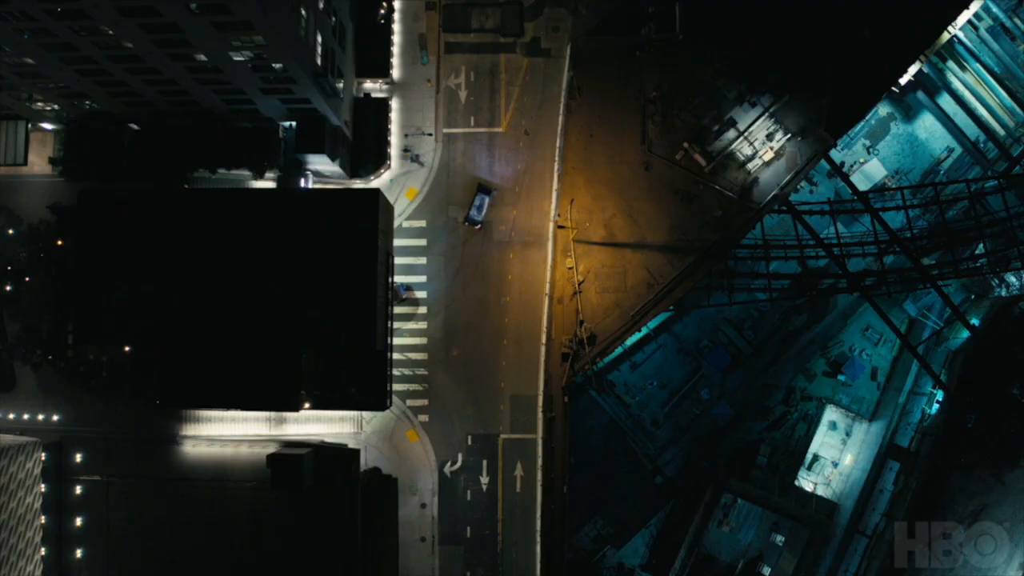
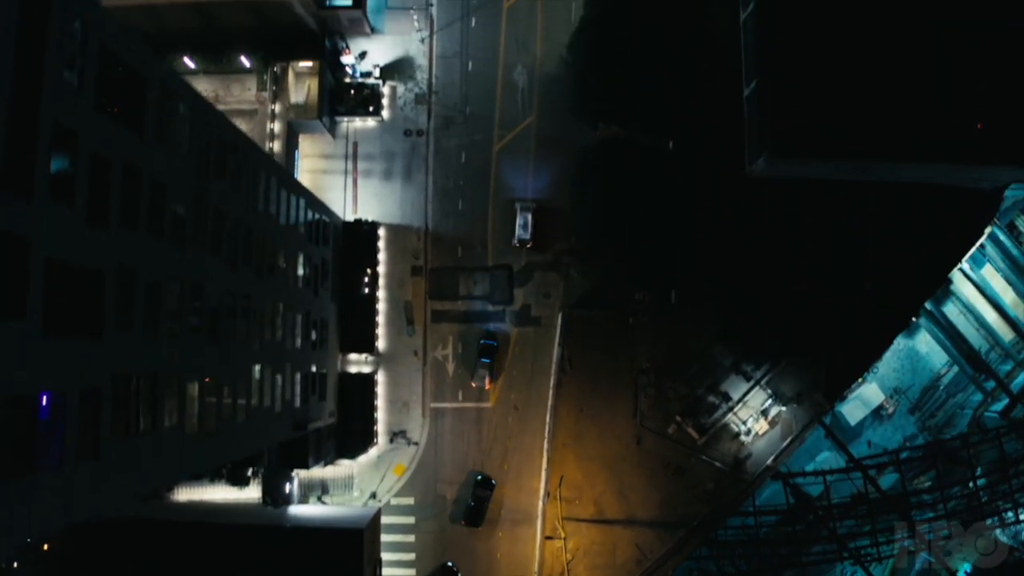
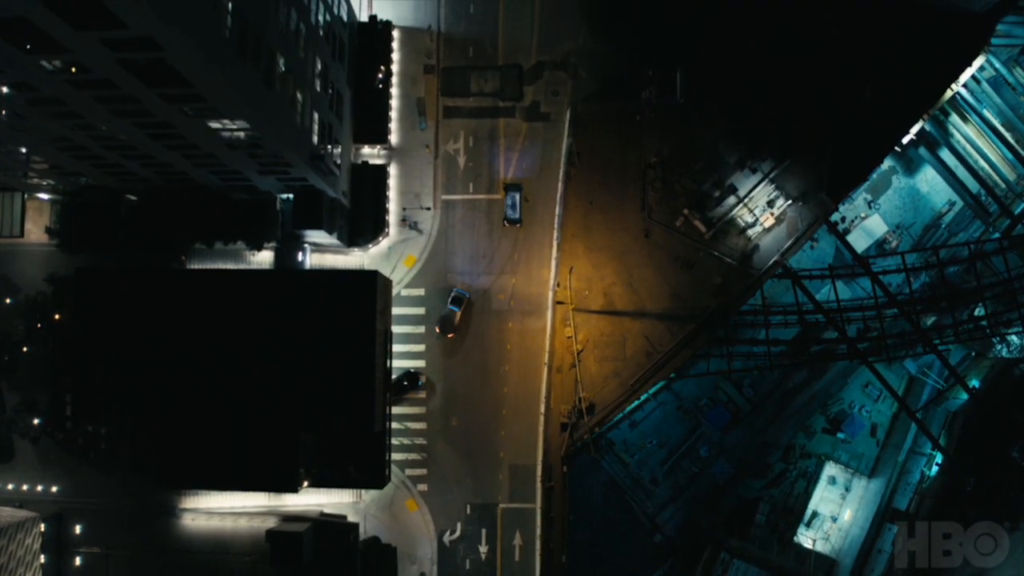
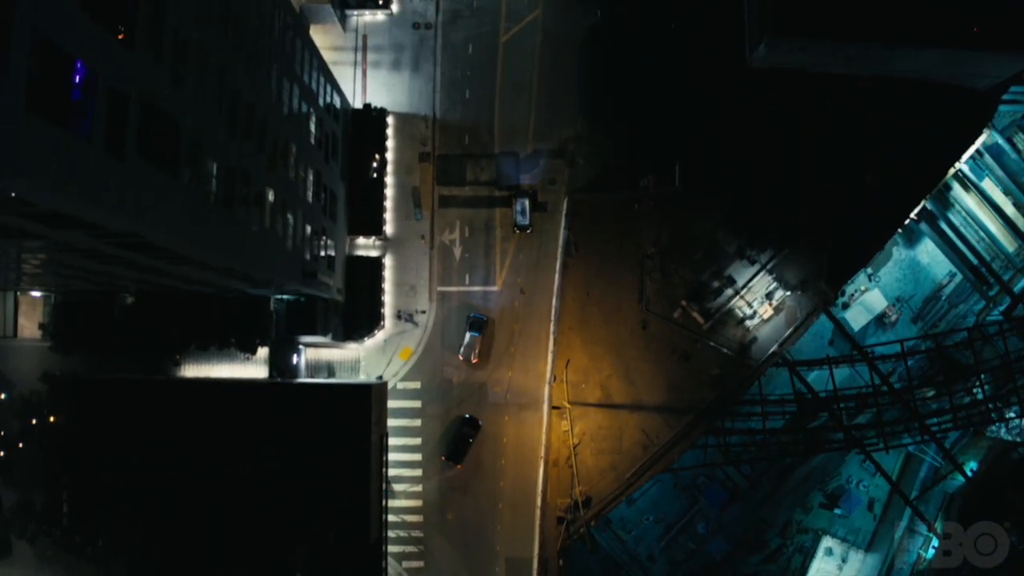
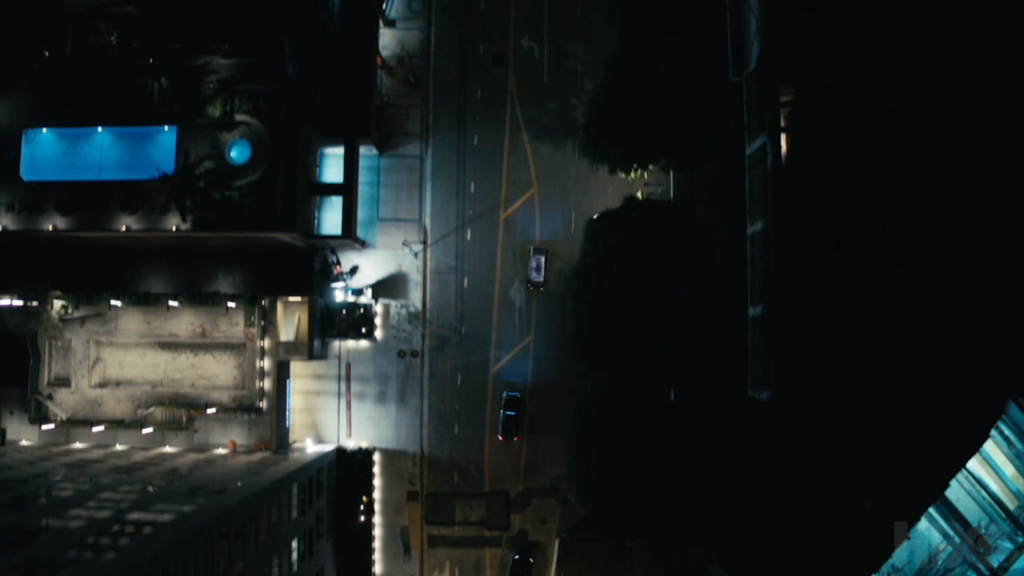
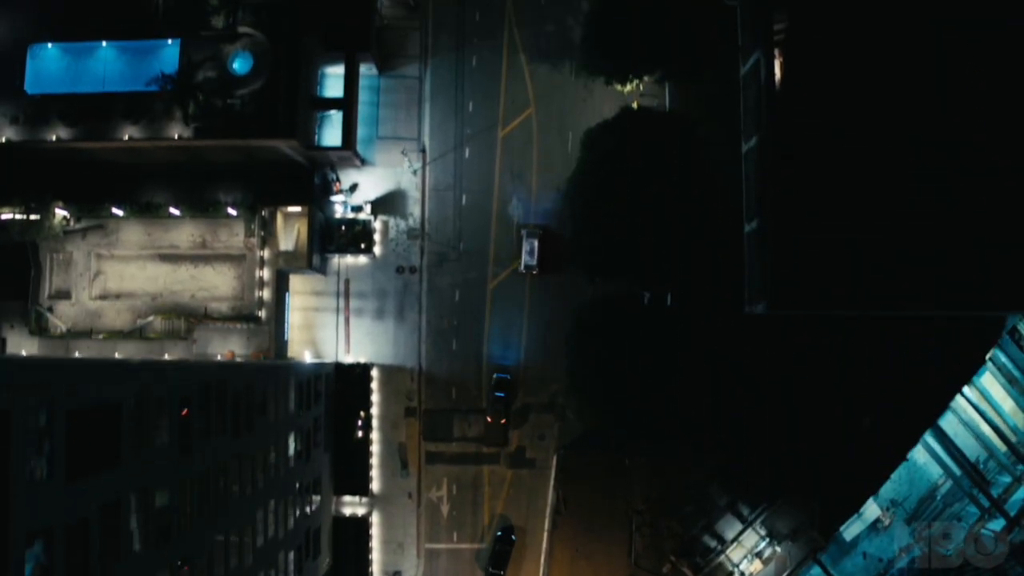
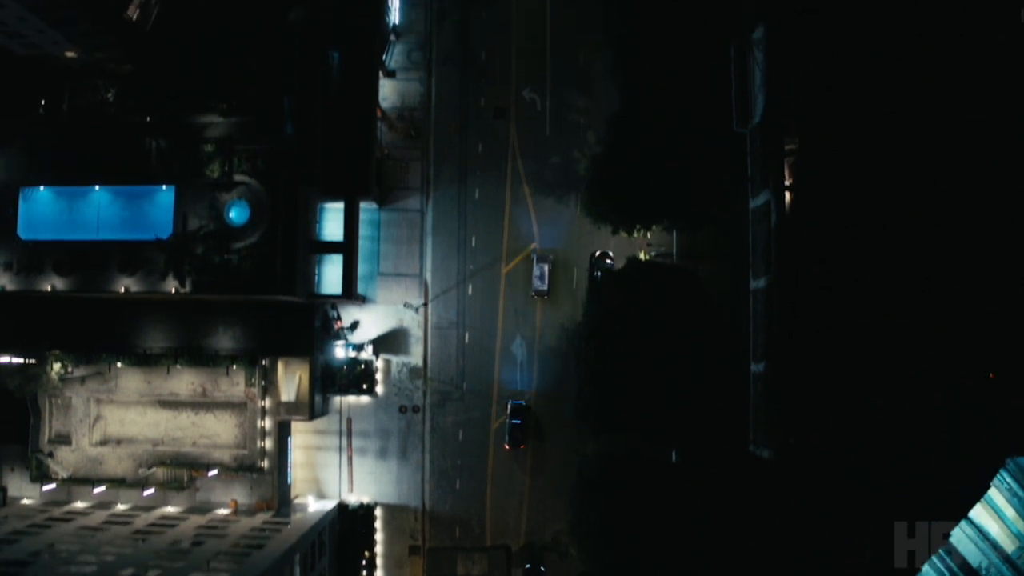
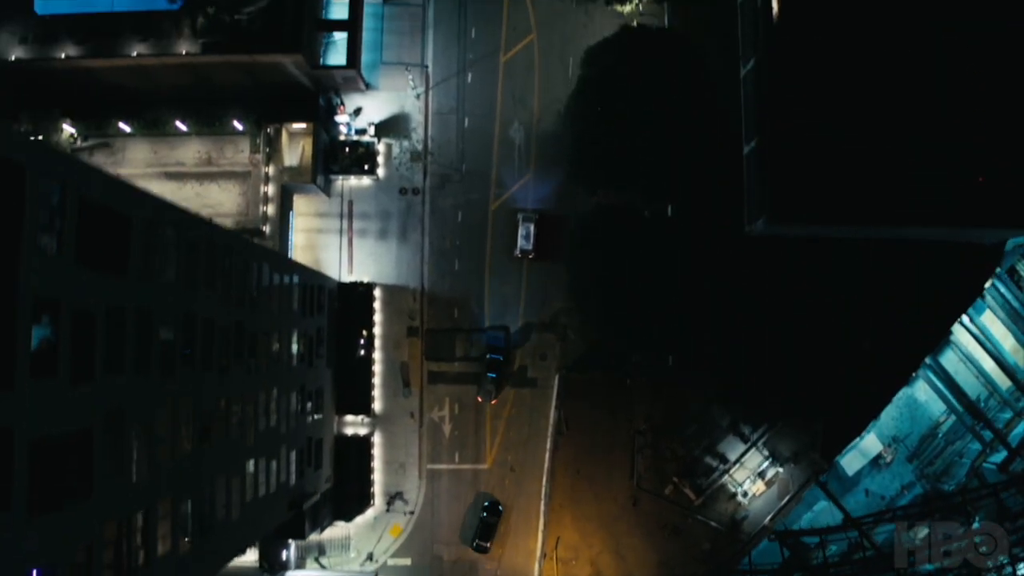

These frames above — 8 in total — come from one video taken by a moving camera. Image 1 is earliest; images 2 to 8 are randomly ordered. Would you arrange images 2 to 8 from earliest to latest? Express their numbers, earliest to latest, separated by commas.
3, 4, 2, 8, 6, 5, 7
